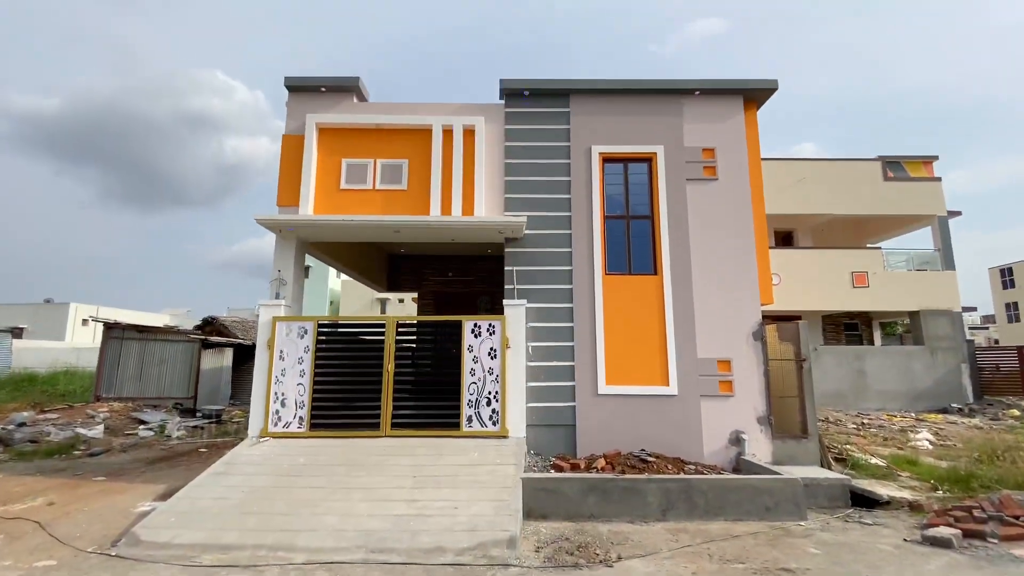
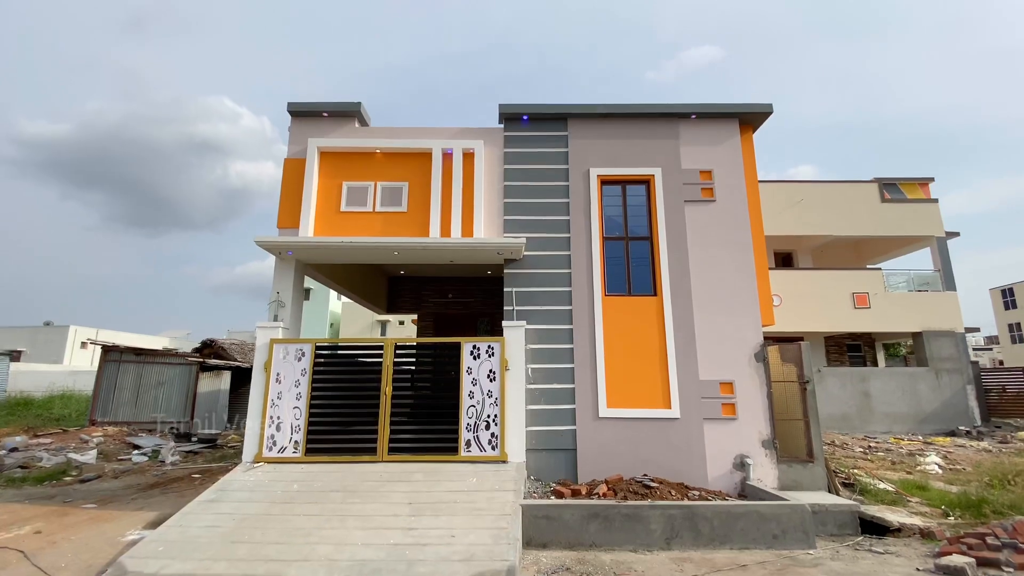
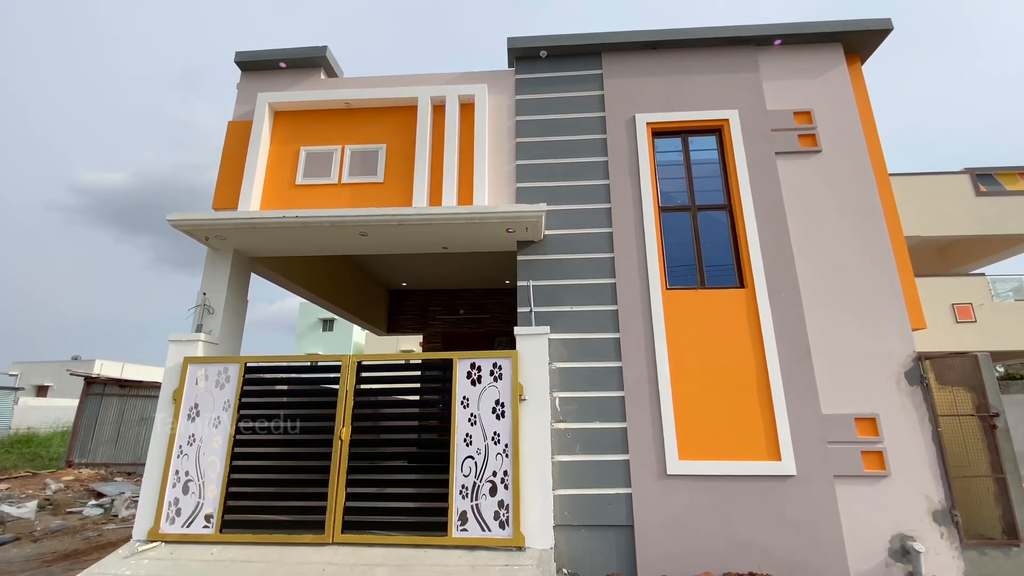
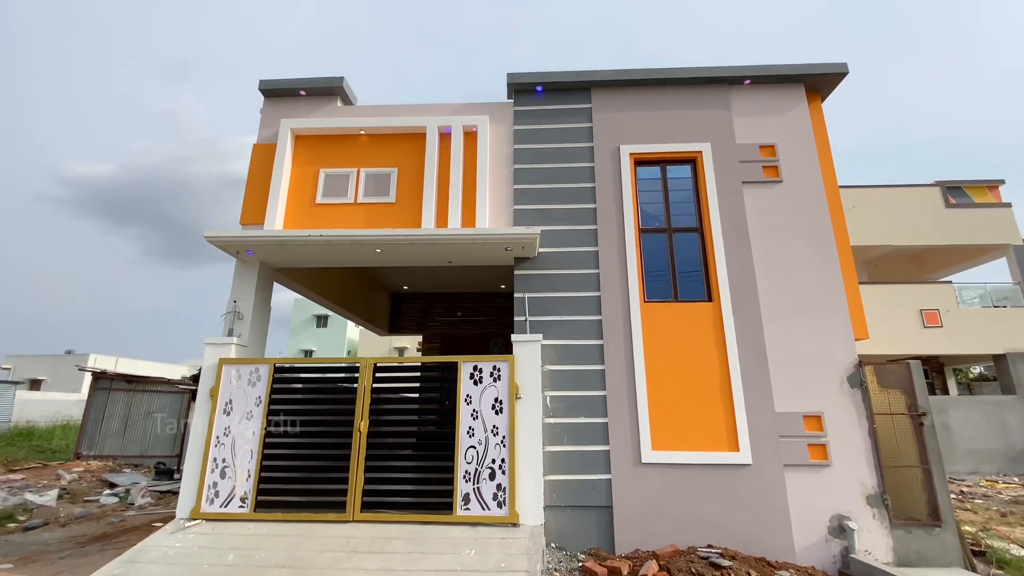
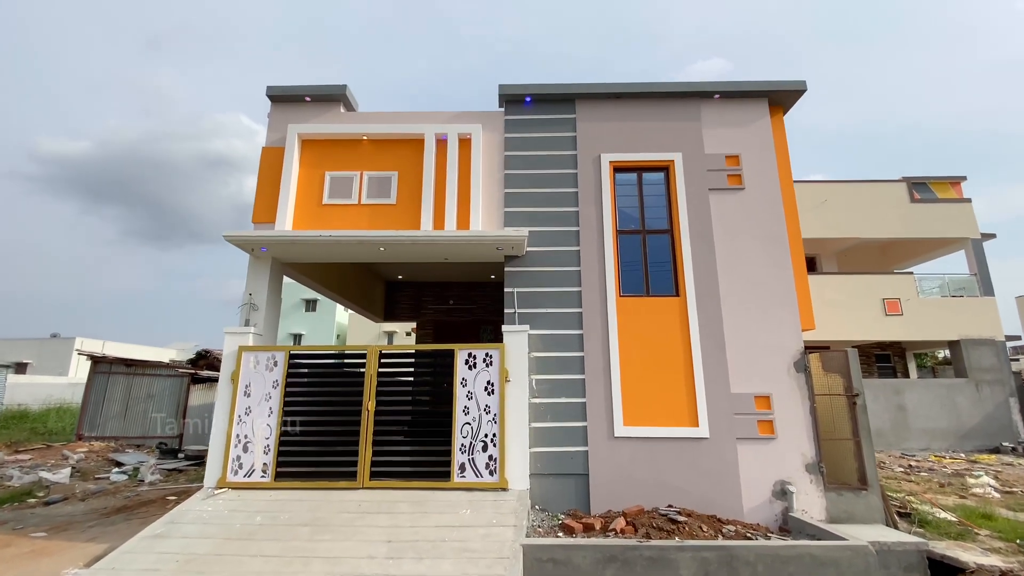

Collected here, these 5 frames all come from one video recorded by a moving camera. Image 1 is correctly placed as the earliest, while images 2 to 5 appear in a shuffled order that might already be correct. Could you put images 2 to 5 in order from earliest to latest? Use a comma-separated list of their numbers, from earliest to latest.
2, 5, 4, 3
